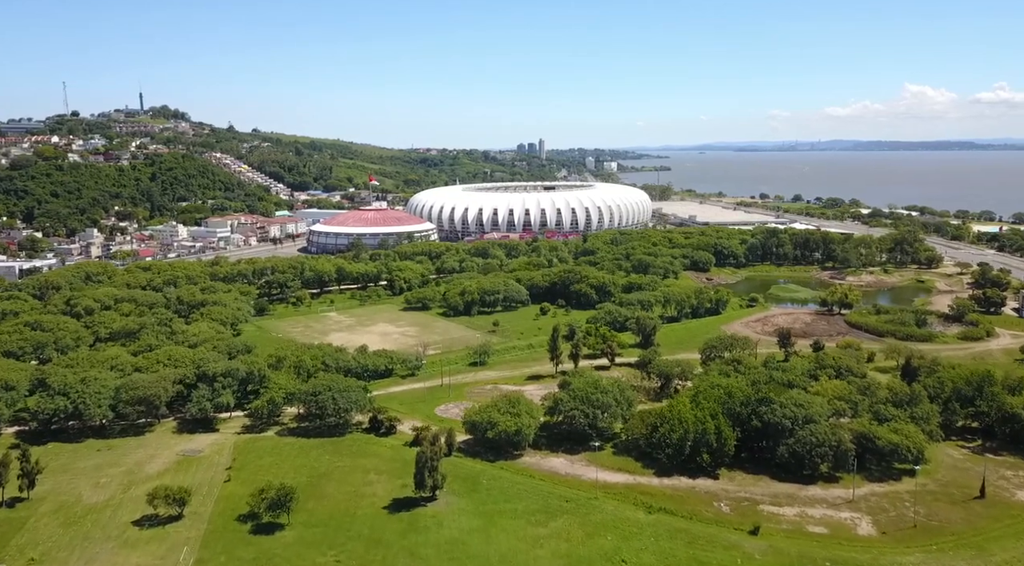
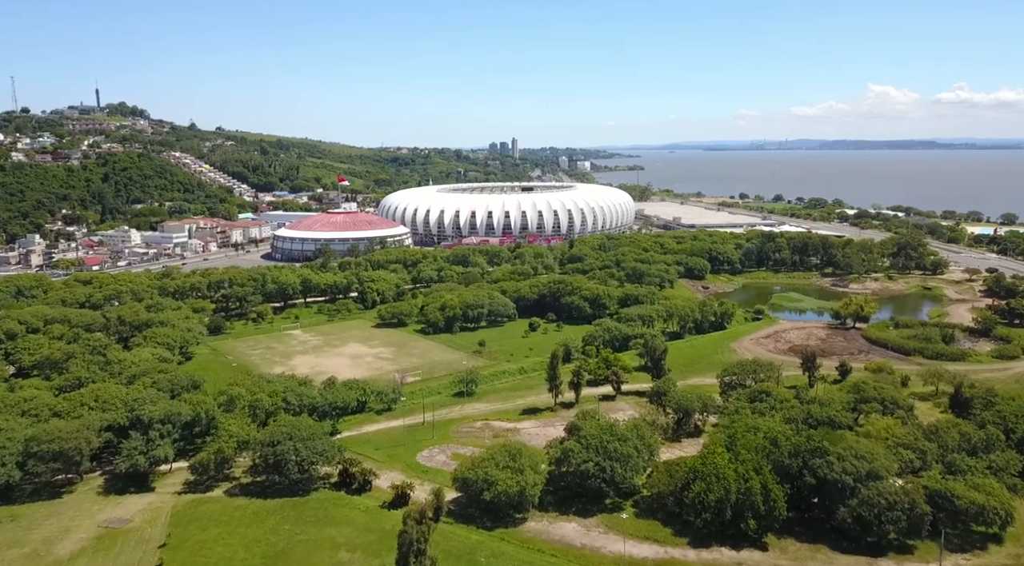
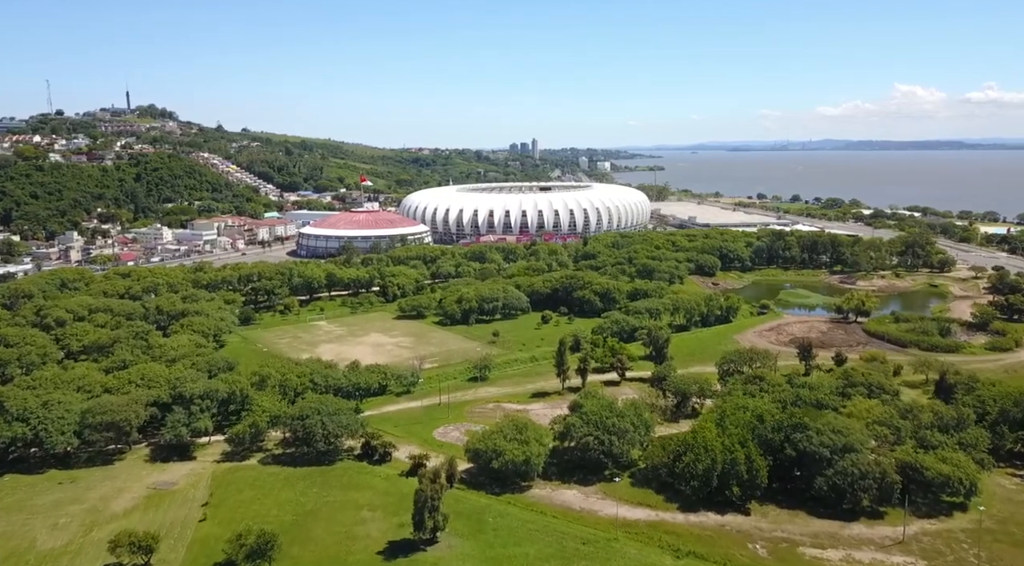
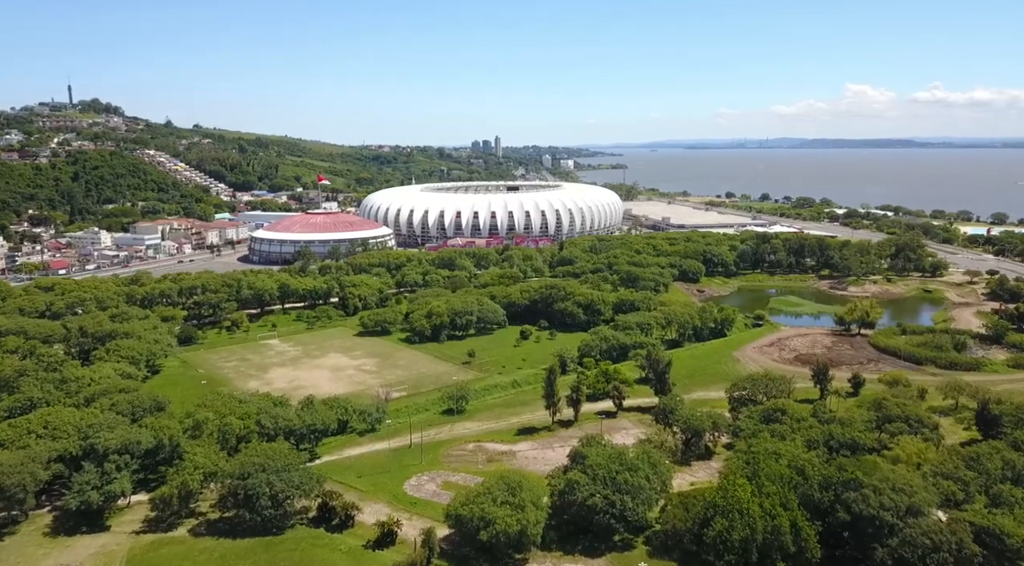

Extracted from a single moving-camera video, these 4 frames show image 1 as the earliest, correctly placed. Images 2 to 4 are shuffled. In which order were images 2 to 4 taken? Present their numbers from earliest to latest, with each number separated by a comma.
3, 2, 4
